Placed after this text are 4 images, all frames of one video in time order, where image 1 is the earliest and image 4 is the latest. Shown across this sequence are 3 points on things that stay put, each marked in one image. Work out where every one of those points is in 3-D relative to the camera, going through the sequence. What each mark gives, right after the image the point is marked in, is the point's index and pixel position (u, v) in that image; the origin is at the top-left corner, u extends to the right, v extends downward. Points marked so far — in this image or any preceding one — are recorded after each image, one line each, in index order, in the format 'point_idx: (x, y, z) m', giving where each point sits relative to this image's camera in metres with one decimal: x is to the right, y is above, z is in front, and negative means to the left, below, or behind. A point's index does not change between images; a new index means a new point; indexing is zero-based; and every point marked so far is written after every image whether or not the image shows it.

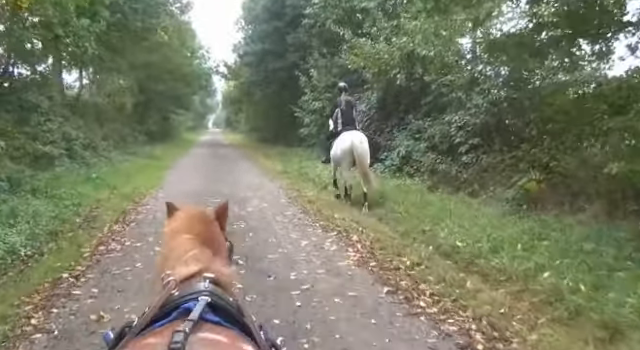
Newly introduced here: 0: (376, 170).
0: (+2.1, +0.2, +18.1) m
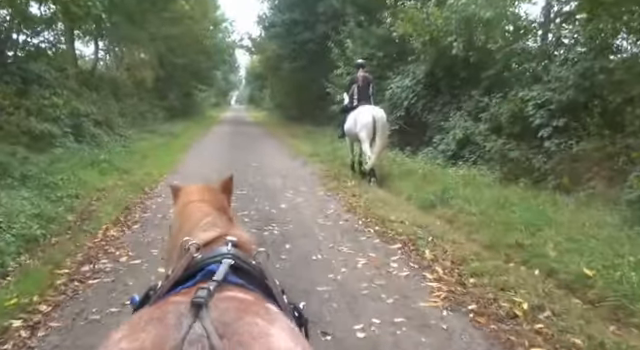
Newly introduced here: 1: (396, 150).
0: (+3.4, +0.6, +15.4) m
1: (+2.8, +0.9, +17.7) m
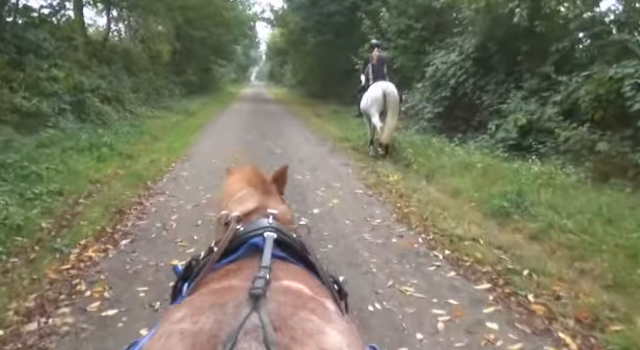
0: (+4.3, +0.8, +13.0) m
1: (+3.8, +1.2, +15.4) m
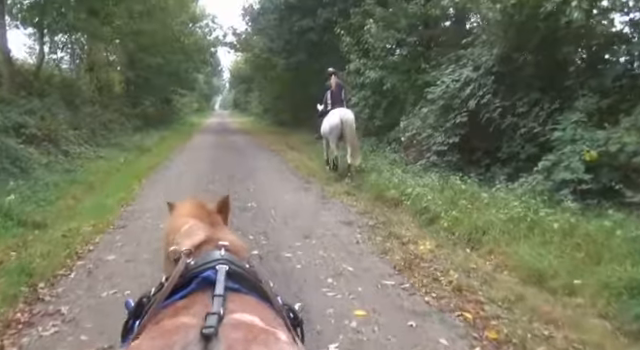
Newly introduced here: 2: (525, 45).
0: (+4.1, -0.2, +9.6) m
1: (+3.4, 0.0, +11.9) m
2: (+4.8, +3.1, +11.5) m
